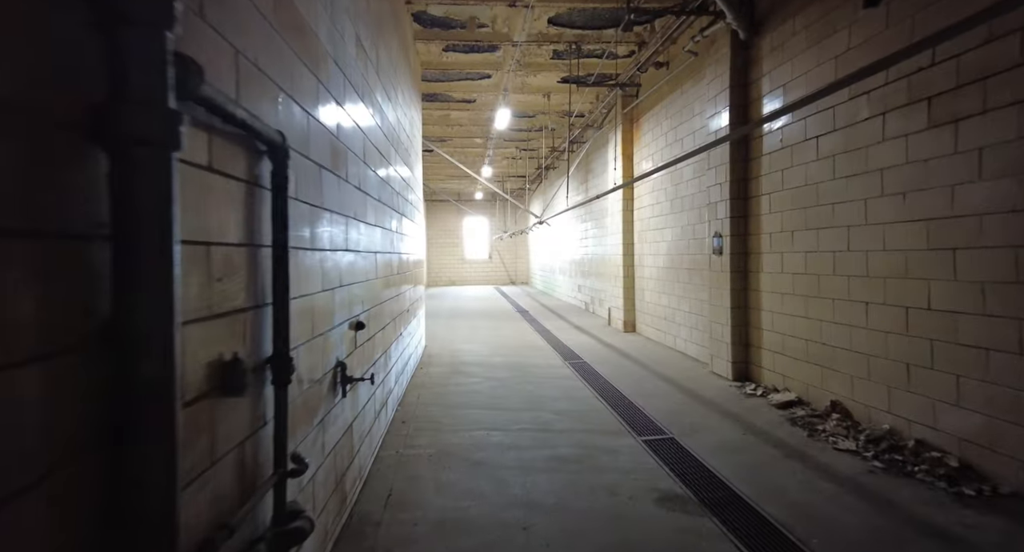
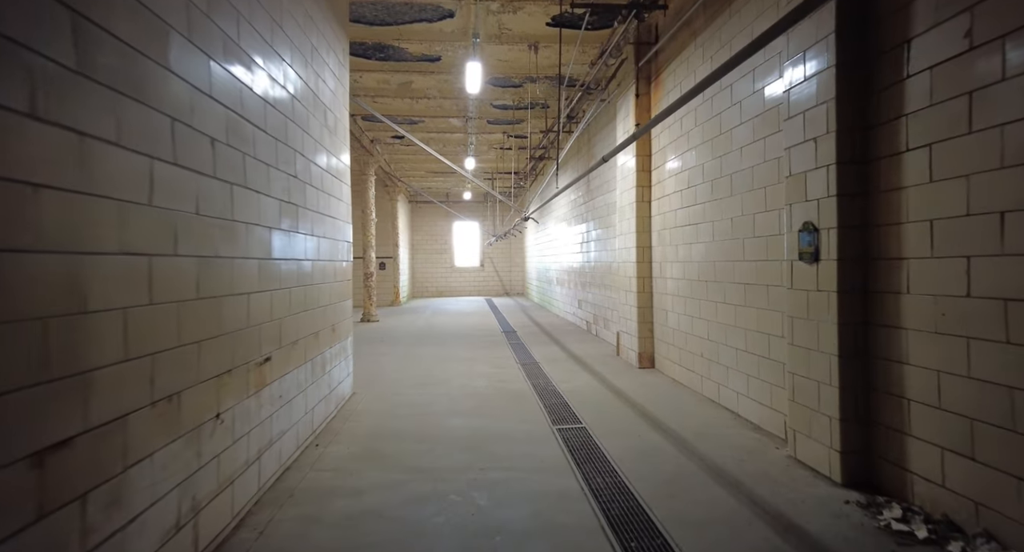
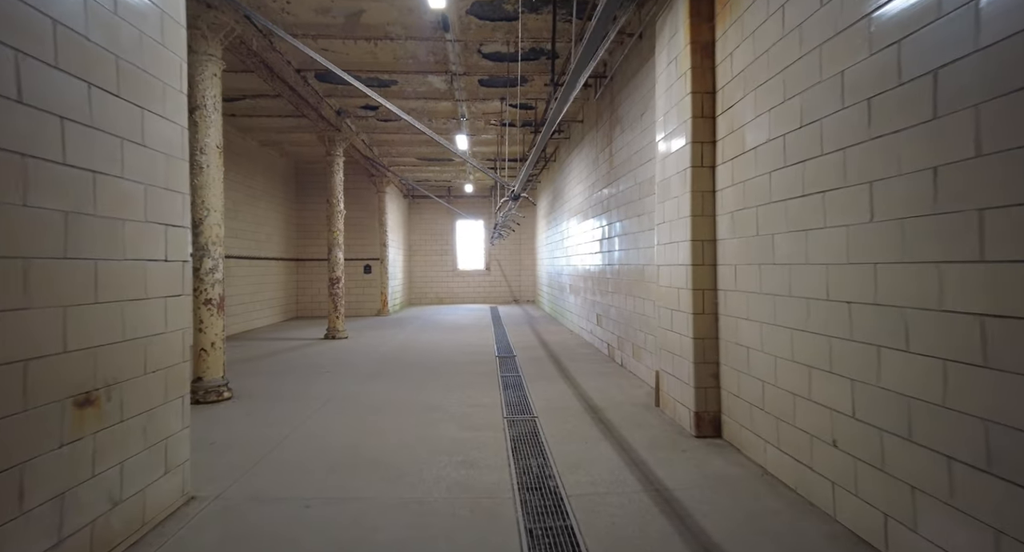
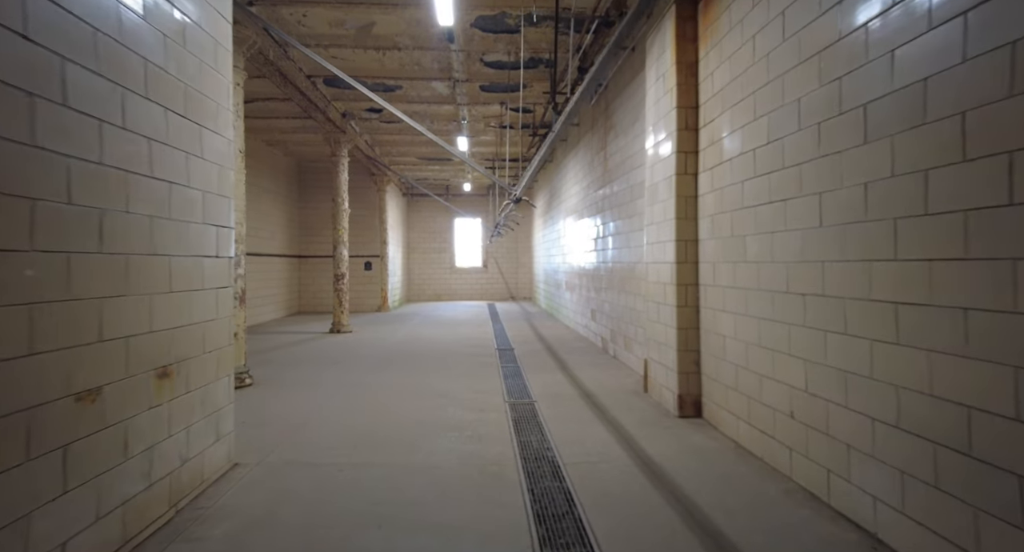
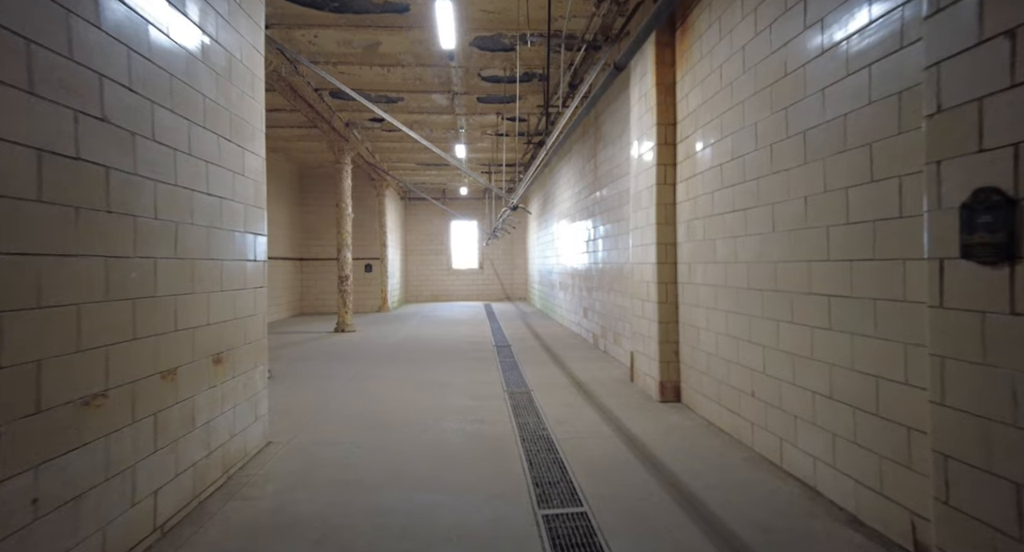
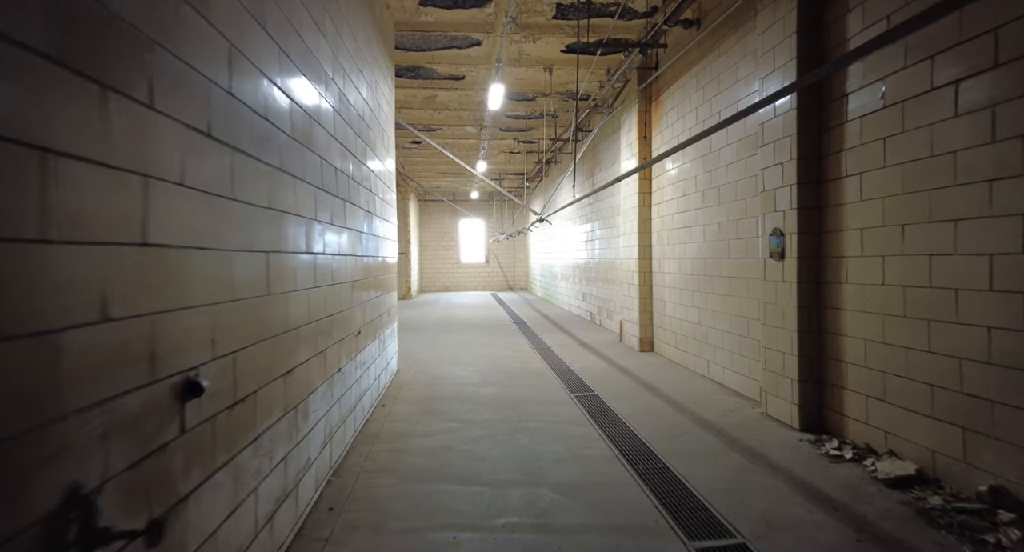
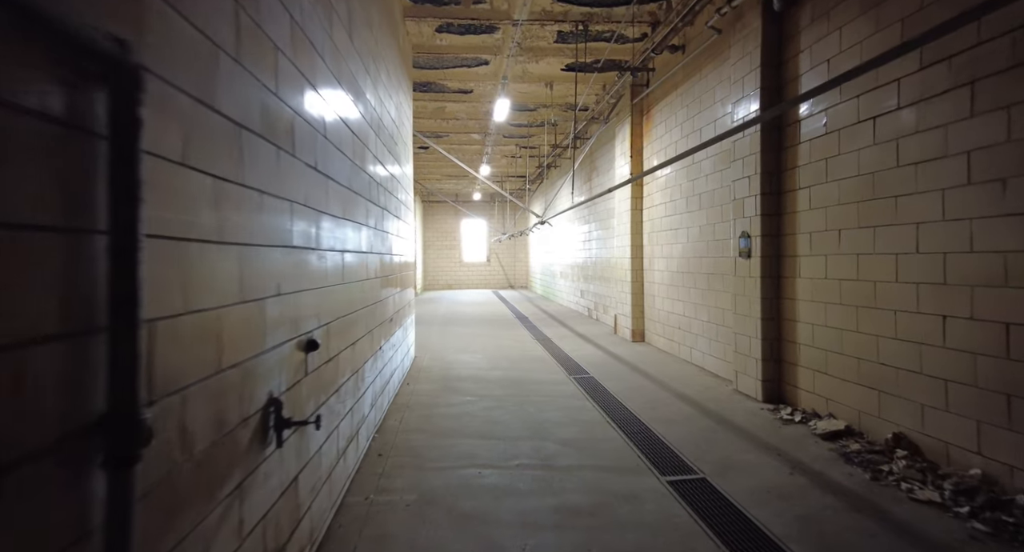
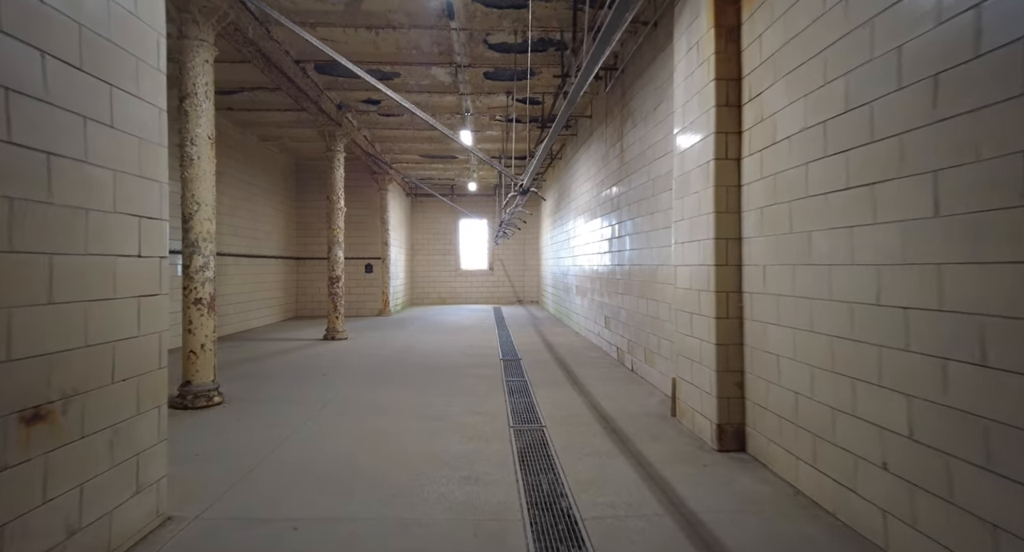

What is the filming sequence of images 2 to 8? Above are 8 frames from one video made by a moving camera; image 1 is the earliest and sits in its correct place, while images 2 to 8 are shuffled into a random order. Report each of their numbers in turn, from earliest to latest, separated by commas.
7, 6, 2, 5, 4, 3, 8
